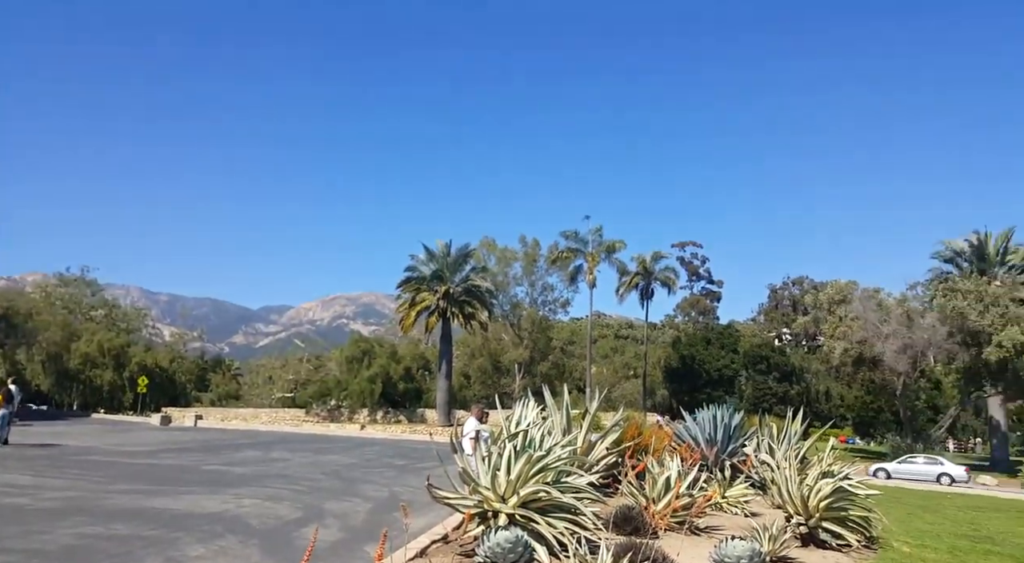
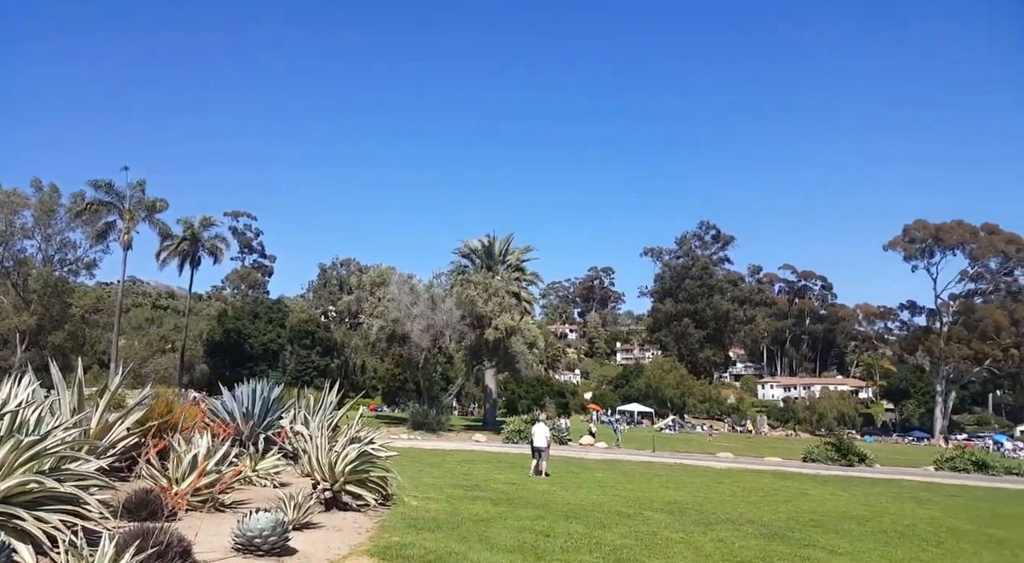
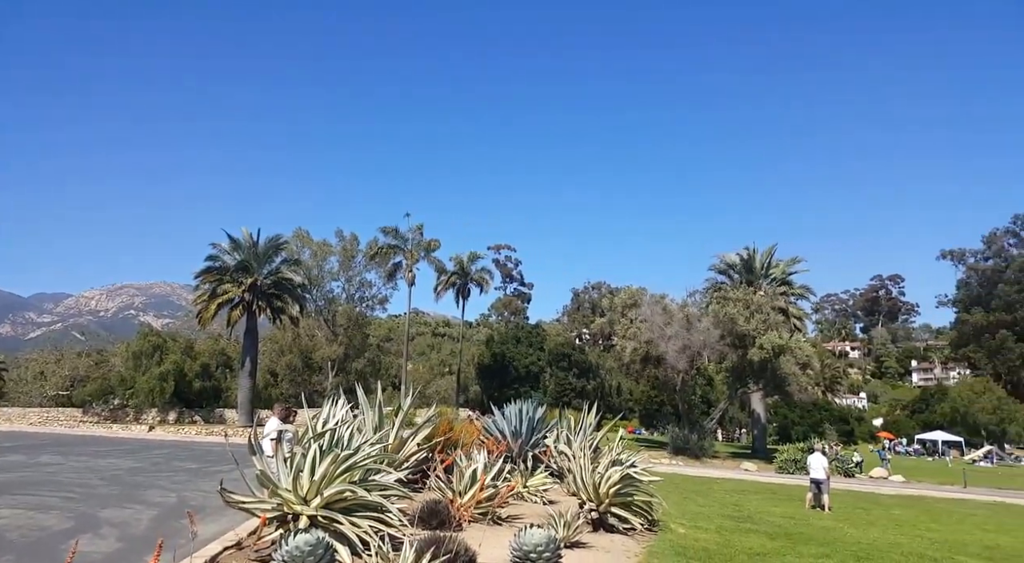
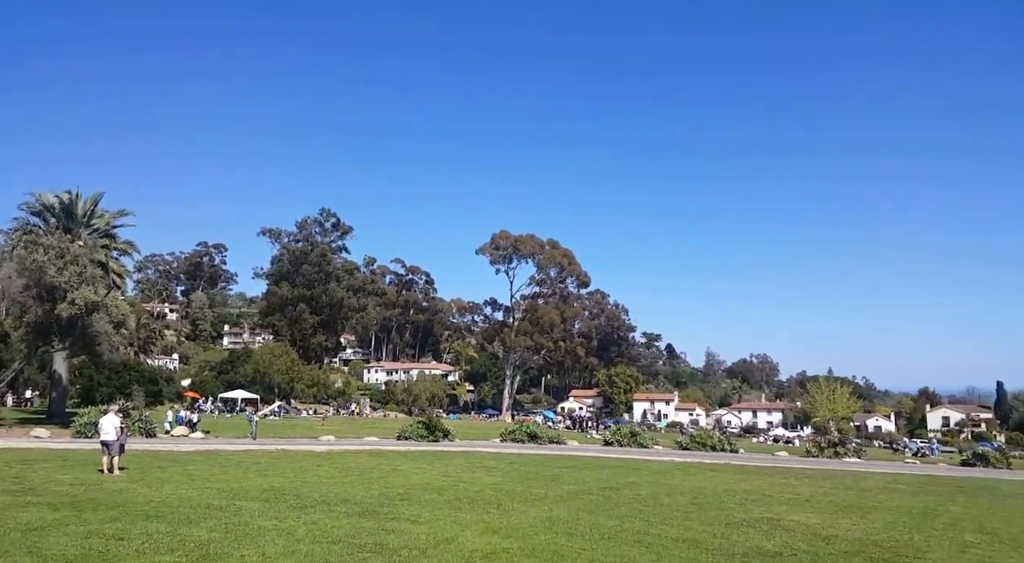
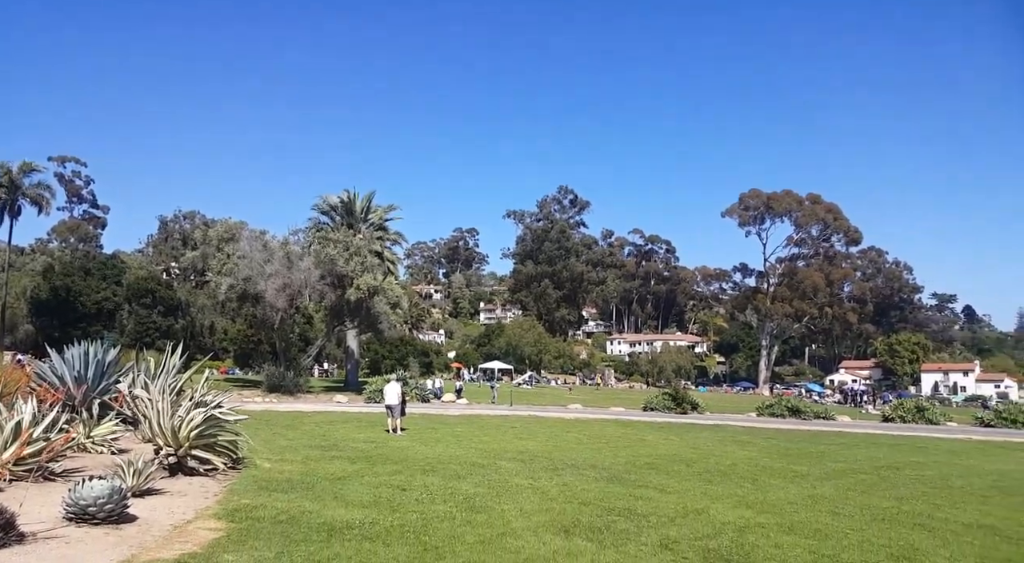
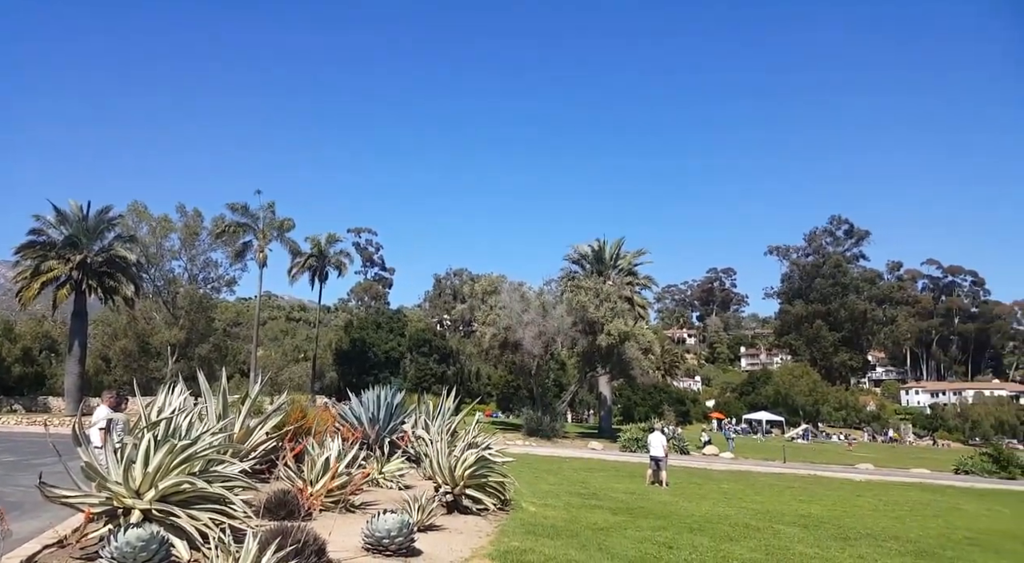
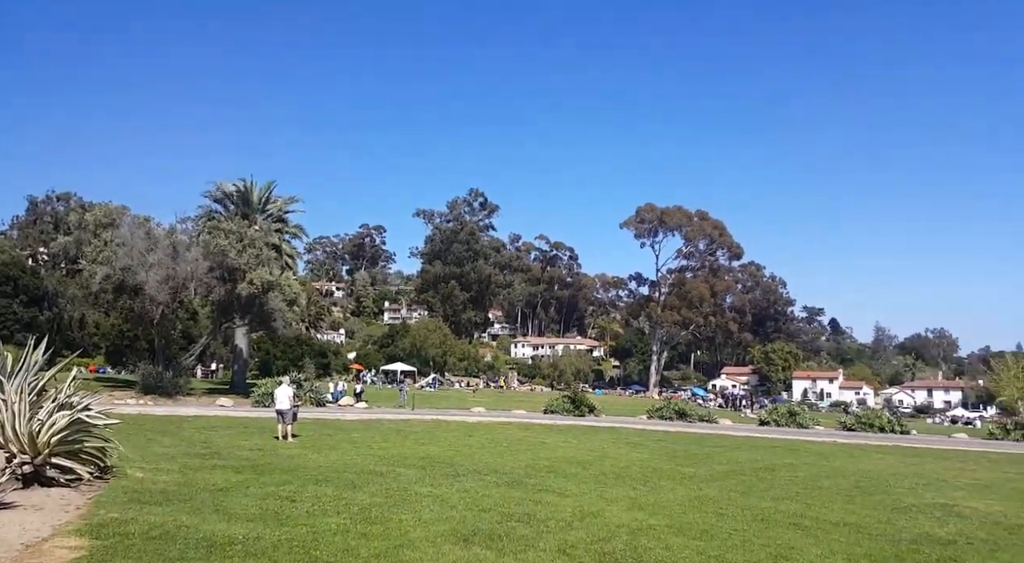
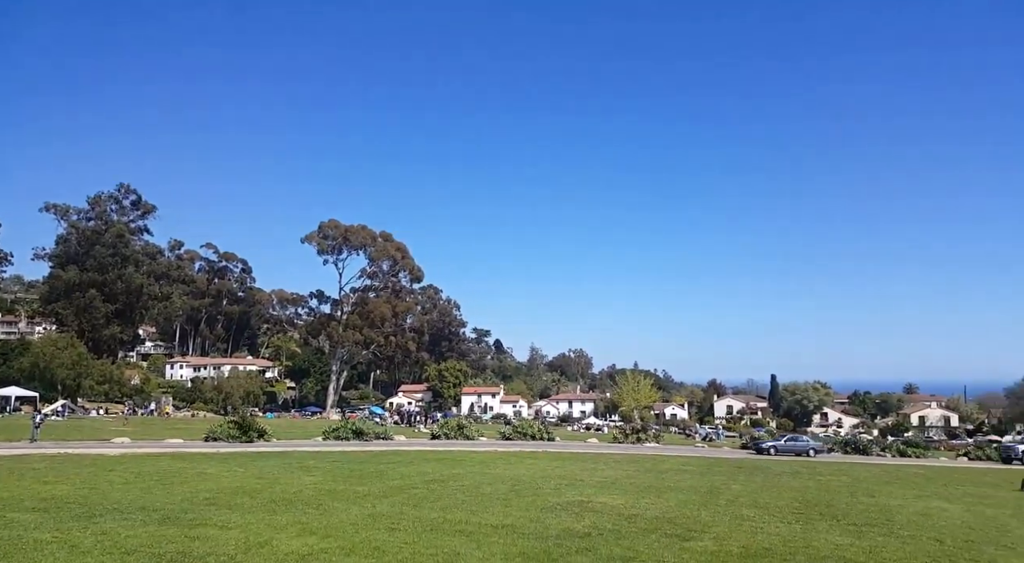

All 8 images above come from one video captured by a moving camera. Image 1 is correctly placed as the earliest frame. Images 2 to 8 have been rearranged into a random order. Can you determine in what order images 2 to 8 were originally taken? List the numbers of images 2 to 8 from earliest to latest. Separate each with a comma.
3, 6, 2, 5, 7, 4, 8
